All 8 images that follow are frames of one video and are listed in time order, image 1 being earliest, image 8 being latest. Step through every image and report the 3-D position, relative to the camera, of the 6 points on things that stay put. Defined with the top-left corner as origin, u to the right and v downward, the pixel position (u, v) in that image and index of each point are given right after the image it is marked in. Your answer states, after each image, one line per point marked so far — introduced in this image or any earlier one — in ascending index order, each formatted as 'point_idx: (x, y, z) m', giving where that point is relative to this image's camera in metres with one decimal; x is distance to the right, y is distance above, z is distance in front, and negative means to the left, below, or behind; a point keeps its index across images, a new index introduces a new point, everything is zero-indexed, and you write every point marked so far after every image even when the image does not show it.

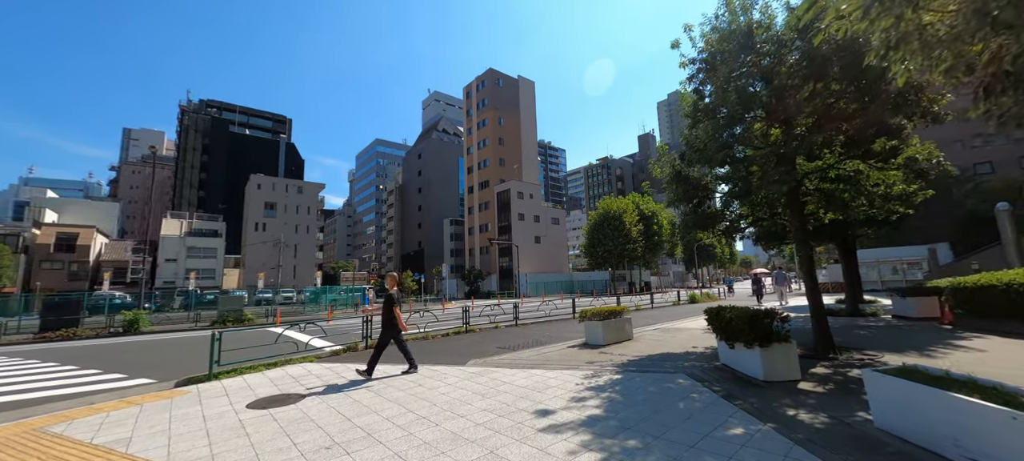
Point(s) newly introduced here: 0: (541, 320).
0: (+1.2, -3.6, +14.9) m
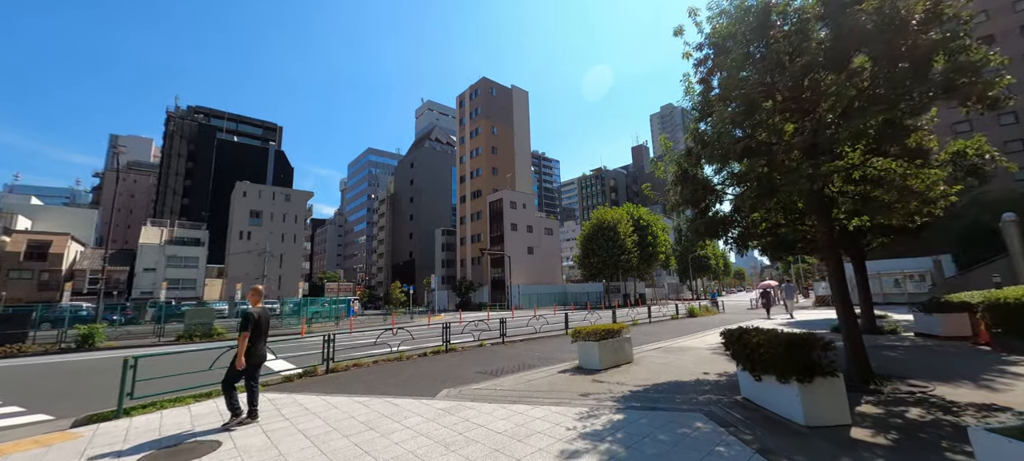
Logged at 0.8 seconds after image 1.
0: (+0.7, -3.9, +13.6) m
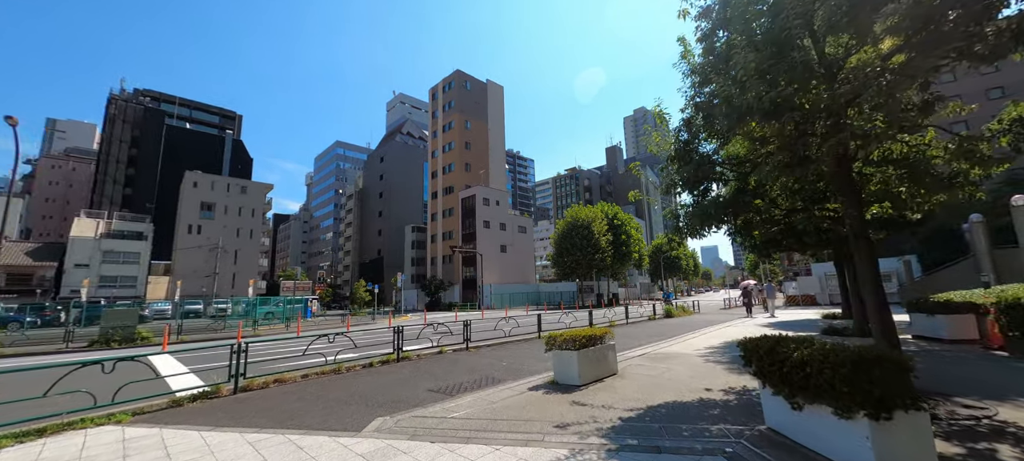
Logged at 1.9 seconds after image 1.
0: (-0.5, -3.6, +11.9) m
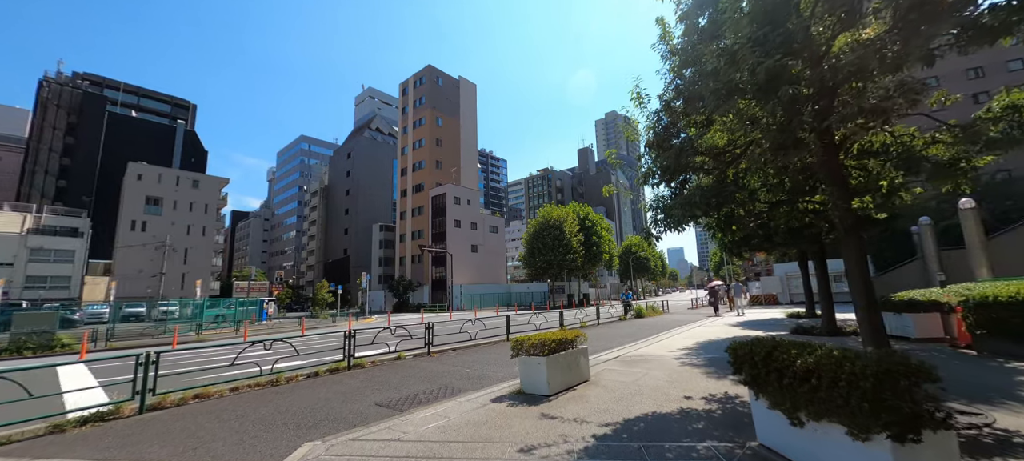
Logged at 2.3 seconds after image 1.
0: (-1.5, -3.5, +11.1) m
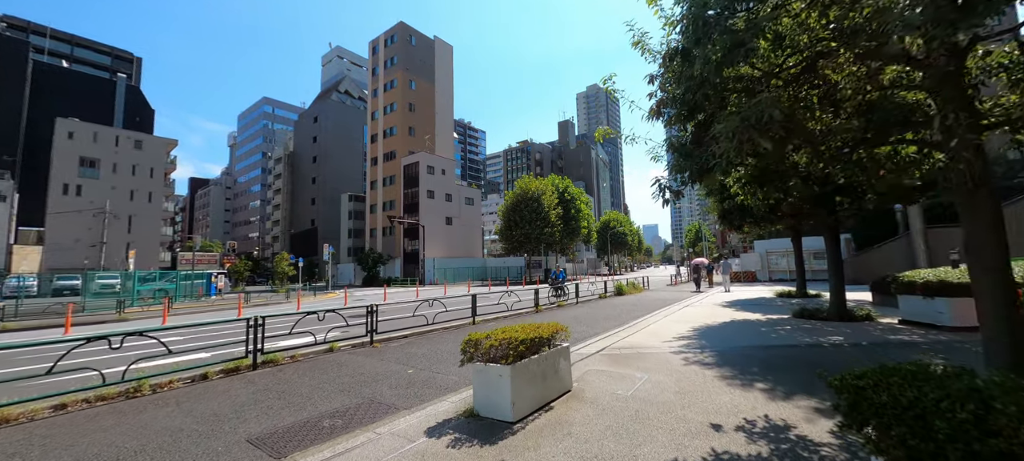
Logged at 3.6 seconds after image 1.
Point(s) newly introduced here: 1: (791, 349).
0: (-2.4, -2.5, +9.1) m
1: (+5.3, -2.2, +7.0) m
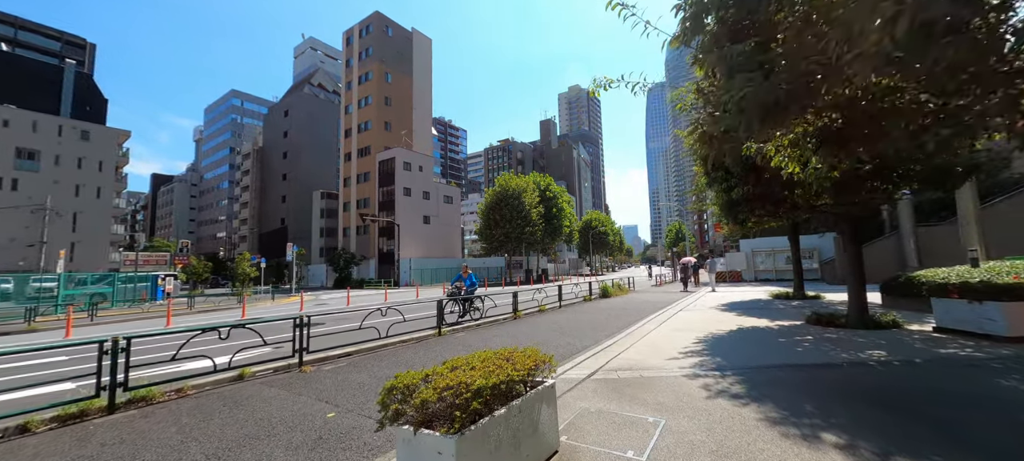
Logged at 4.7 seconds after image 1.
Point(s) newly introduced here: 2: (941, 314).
0: (-2.9, -2.4, +7.2) m
1: (+4.8, -2.1, +5.5) m
2: (+8.8, -1.7, +7.7) m
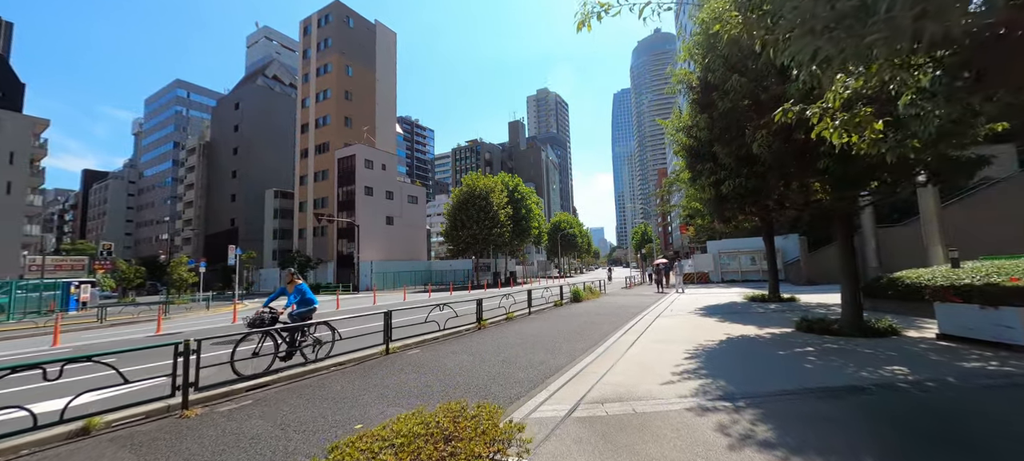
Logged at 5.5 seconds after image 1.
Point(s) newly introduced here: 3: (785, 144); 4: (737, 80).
0: (-3.6, -2.3, +5.6) m
1: (+4.3, -2.0, +4.5) m
2: (+8.1, -1.7, +7.1) m
3: (+4.9, +1.5, +6.7) m
4: (+4.3, +2.9, +7.2) m
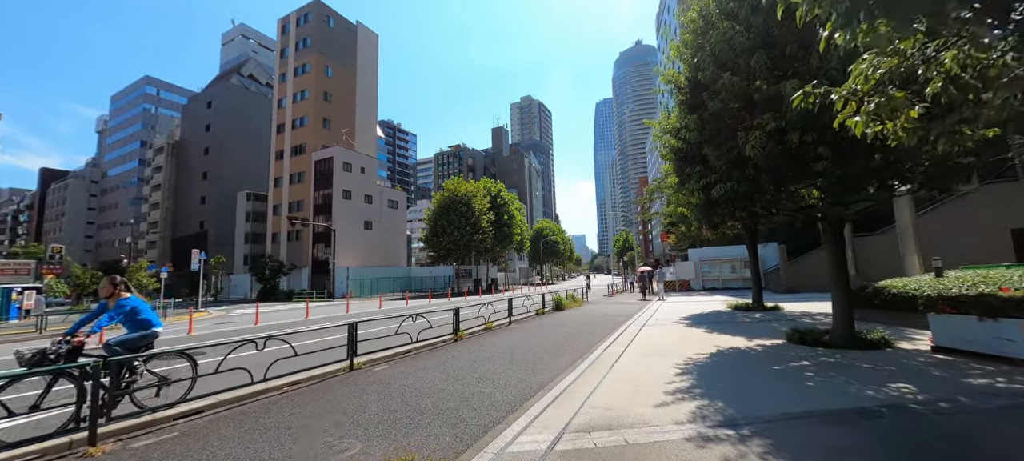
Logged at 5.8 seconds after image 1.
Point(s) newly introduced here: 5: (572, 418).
0: (-3.9, -2.3, +4.8) m
1: (+4.0, -2.1, +4.1) m
2: (+7.7, -1.8, +6.8) m
3: (+4.6, +1.4, +6.4) m
4: (+4.0, +2.8, +6.8) m
5: (+0.7, -2.2, +4.4) m
